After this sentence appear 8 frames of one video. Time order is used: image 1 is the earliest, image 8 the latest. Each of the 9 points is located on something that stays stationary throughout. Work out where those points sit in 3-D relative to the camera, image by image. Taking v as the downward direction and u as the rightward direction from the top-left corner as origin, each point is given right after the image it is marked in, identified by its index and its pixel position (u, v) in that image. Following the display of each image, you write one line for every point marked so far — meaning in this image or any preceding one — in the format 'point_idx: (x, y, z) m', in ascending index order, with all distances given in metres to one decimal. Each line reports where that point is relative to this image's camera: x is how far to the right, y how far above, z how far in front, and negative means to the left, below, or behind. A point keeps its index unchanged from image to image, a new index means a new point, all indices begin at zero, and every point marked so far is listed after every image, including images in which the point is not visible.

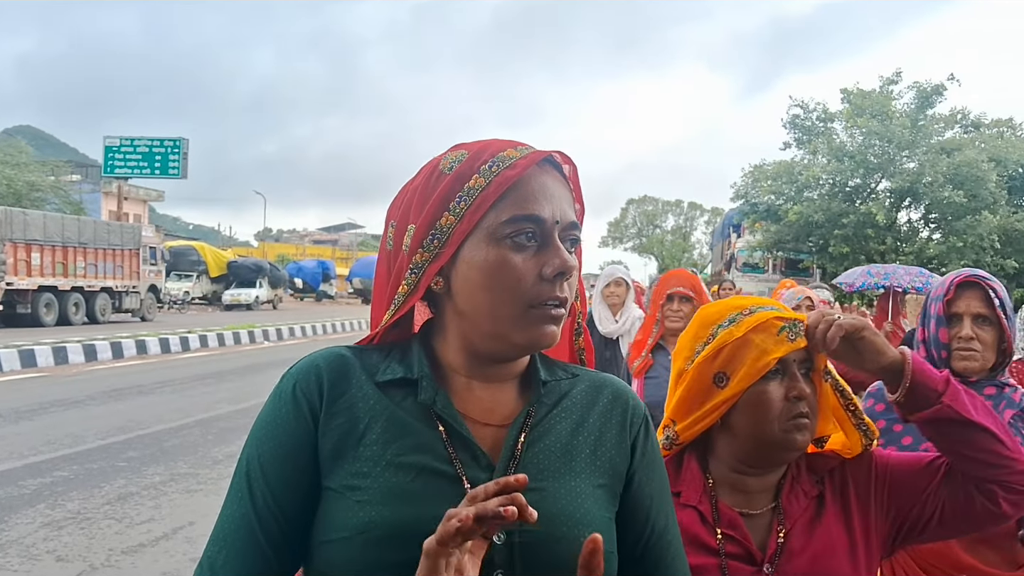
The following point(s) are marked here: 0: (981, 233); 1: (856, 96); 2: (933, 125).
0: (+8.0, +0.9, +13.4) m
1: (+6.6, +3.6, +14.9) m
2: (+7.6, +3.0, +14.2) m
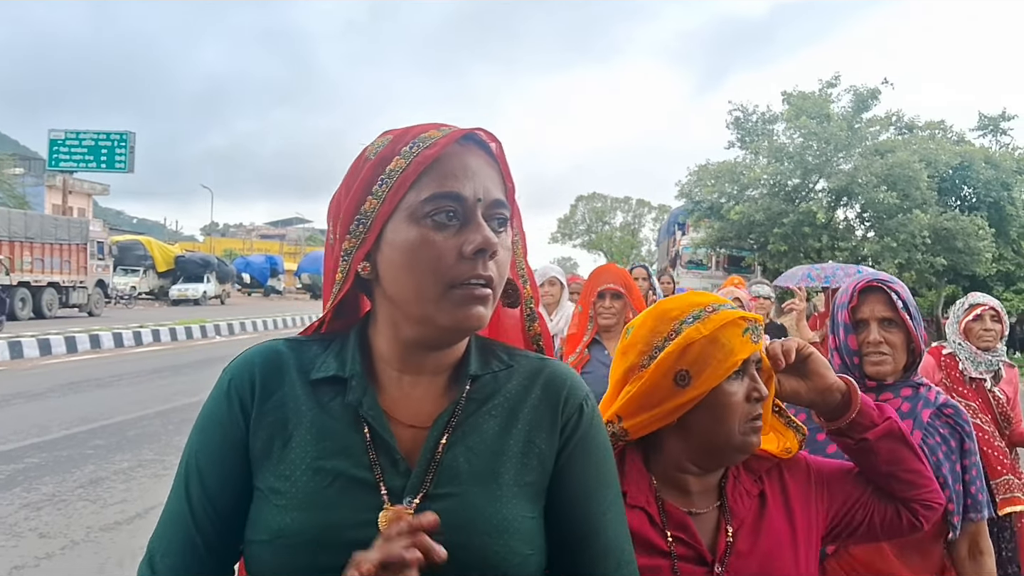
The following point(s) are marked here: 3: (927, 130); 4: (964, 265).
0: (+7.2, +1.0, +14.1) m
1: (+5.7, +3.7, +15.5) m
2: (+6.8, +3.1, +14.9) m
3: (+9.0, +3.4, +16.9) m
4: (+8.5, +0.4, +14.7) m
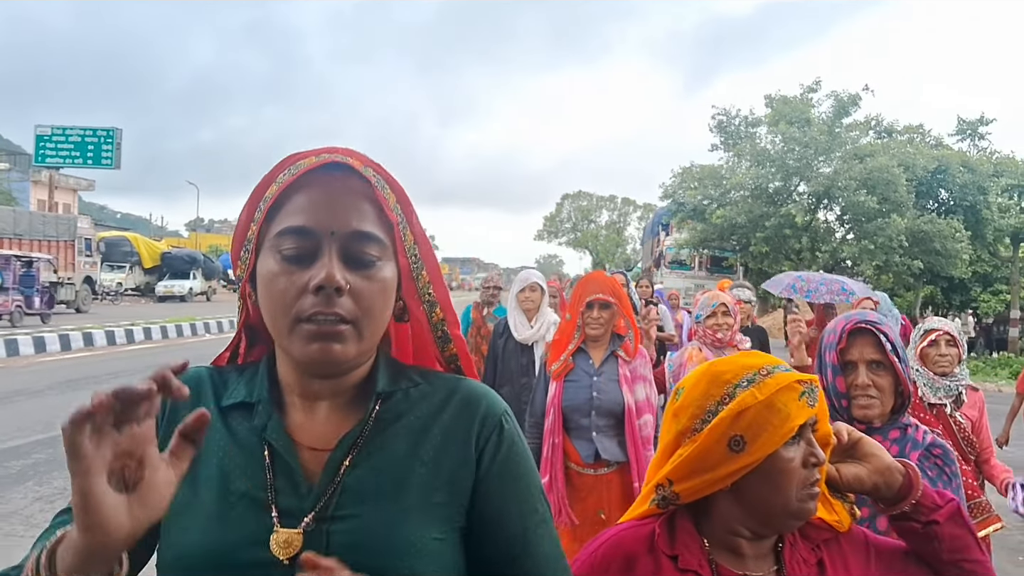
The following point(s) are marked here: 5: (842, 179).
0: (+7.0, +1.0, +14.4) m
1: (+5.4, +3.7, +15.8) m
2: (+6.5, +3.1, +15.3) m
3: (+8.7, +3.4, +17.2) m
4: (+8.3, +0.4, +15.1) m
5: (+6.2, +2.1, +14.8) m
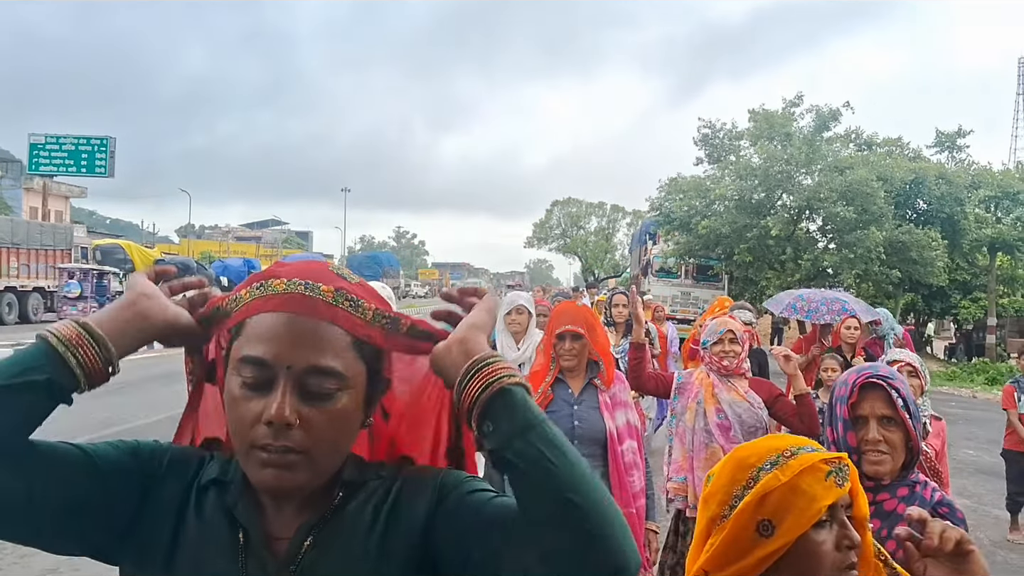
0: (+6.8, +0.8, +14.9) m
1: (+5.2, +3.5, +16.3) m
2: (+6.3, +2.9, +15.7) m
3: (+8.5, +3.2, +17.7) m
4: (+8.1, +0.2, +15.6) m
5: (+6.0, +1.9, +15.2) m
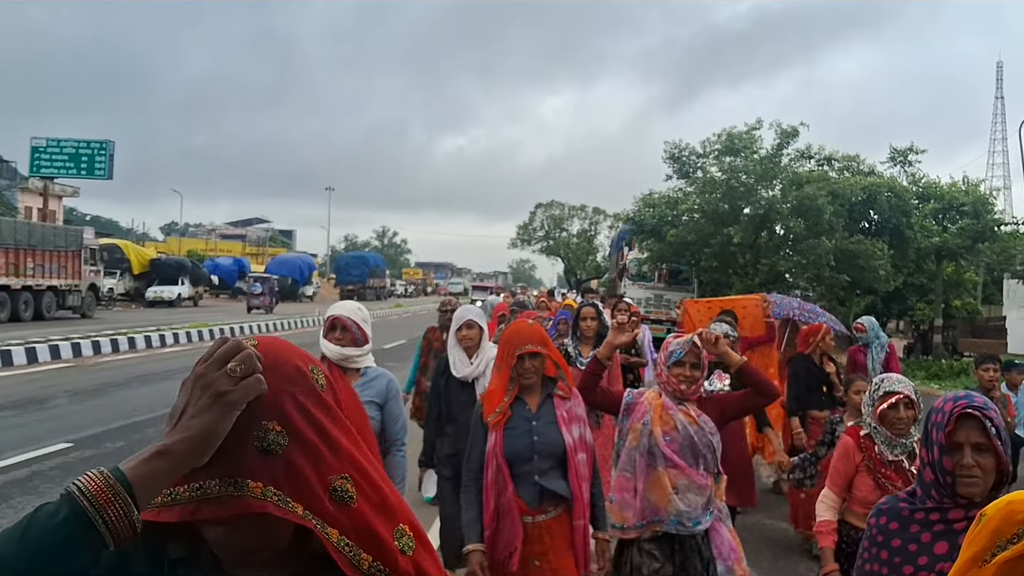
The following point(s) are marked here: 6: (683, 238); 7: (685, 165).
0: (+6.5, +0.7, +16.5) m
1: (+4.9, +3.5, +17.8) m
2: (+6.1, +2.8, +17.3) m
3: (+8.2, +3.1, +19.3) m
4: (+7.8, +0.1, +17.2) m
5: (+5.8, +1.8, +16.8) m
6: (+4.0, +1.2, +18.0) m
7: (+4.2, +3.0, +19.0) m
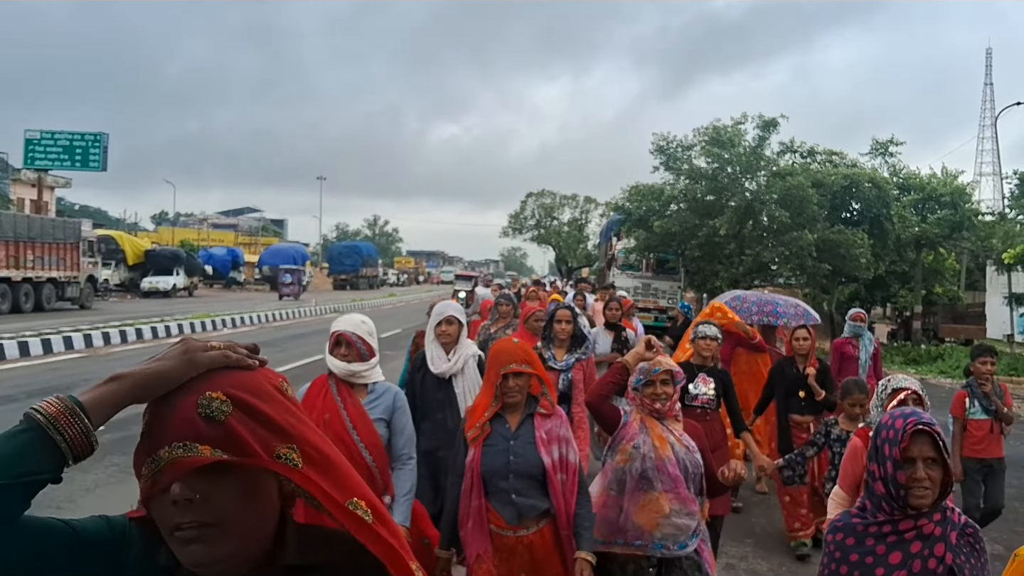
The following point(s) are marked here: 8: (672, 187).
0: (+6.3, +1.0, +17.0) m
1: (+4.7, +3.7, +18.3) m
2: (+5.9, +3.1, +17.8) m
3: (+8.0, +3.4, +19.8) m
4: (+7.6, +0.4, +17.7) m
5: (+5.6, +2.1, +17.3) m
6: (+3.8, +1.4, +18.5) m
7: (+4.0, +3.3, +19.4) m
8: (+3.9, +2.5, +19.0) m
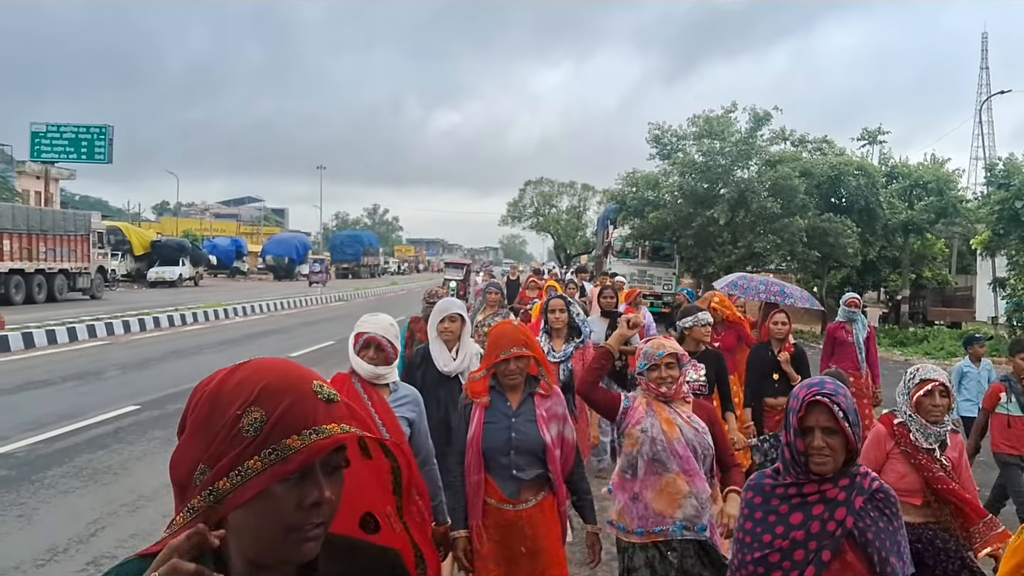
0: (+6.3, +1.3, +17.5) m
1: (+4.7, +4.0, +18.8) m
2: (+5.8, +3.4, +18.3) m
3: (+7.9, +3.8, +20.3) m
4: (+7.6, +0.7, +18.3) m
5: (+5.5, +2.4, +17.8) m
6: (+3.8, +1.7, +19.0) m
7: (+4.0, +3.6, +19.9) m
8: (+3.9, +2.8, +19.5) m
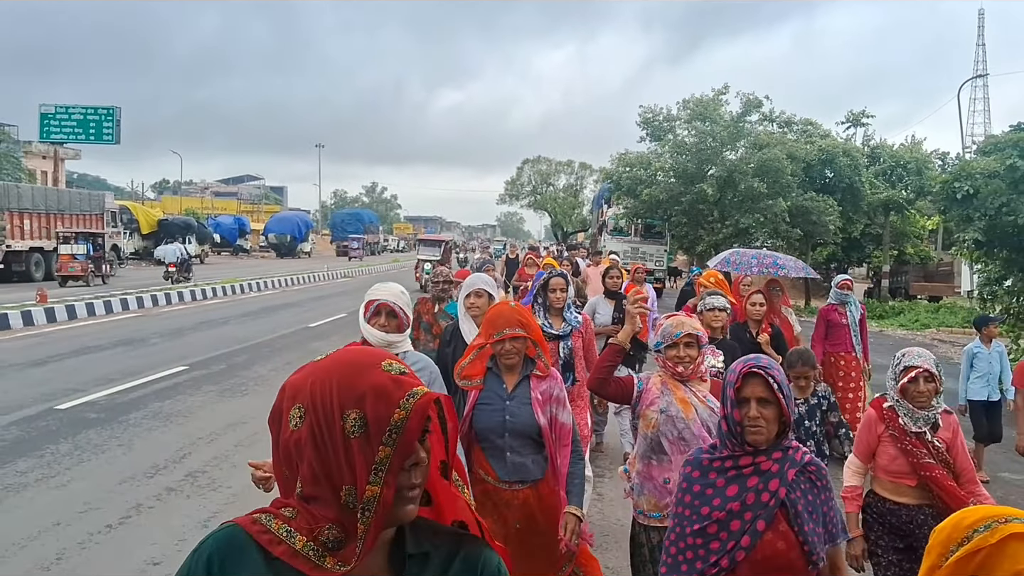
0: (+6.3, +1.9, +18.4) m
1: (+4.6, +4.6, +19.6) m
2: (+5.8, +4.0, +19.1) m
3: (+7.9, +4.4, +21.1) m
4: (+7.6, +1.3, +19.2) m
5: (+5.5, +2.9, +18.6) m
6: (+3.7, +2.3, +19.9) m
7: (+3.9, +4.2, +20.8) m
8: (+3.9, +3.5, +20.3) m
